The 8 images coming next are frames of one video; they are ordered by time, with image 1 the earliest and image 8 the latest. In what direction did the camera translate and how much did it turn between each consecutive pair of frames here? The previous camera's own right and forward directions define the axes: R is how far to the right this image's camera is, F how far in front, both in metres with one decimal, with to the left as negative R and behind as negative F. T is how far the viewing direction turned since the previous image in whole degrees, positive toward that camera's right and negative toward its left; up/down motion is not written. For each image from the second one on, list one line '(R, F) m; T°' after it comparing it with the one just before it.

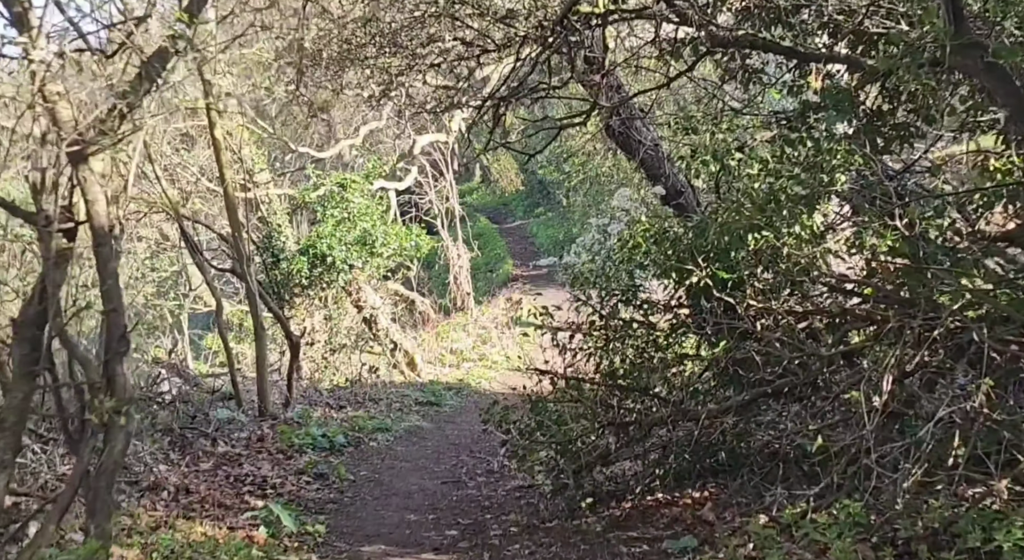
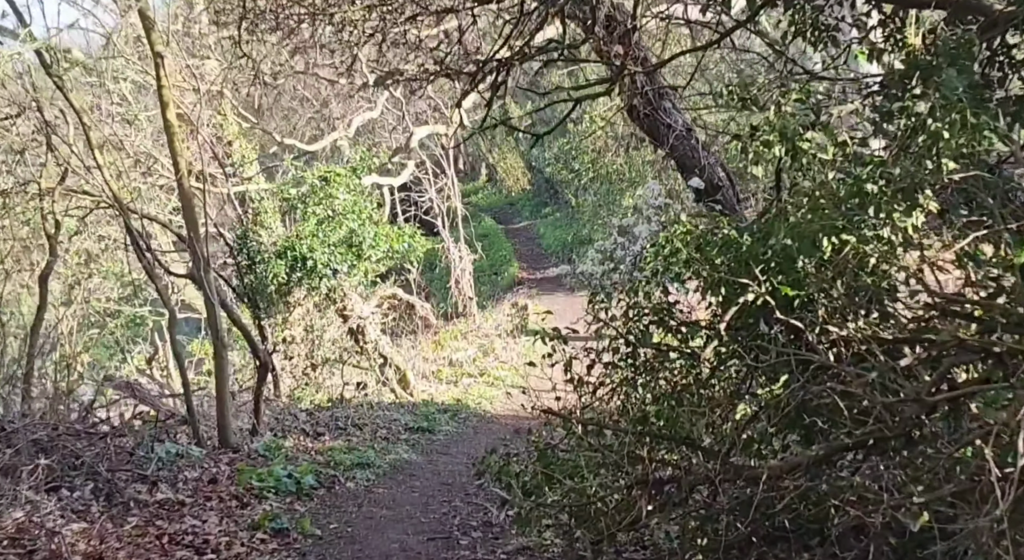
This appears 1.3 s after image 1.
(0.0, +2.2) m; 0°
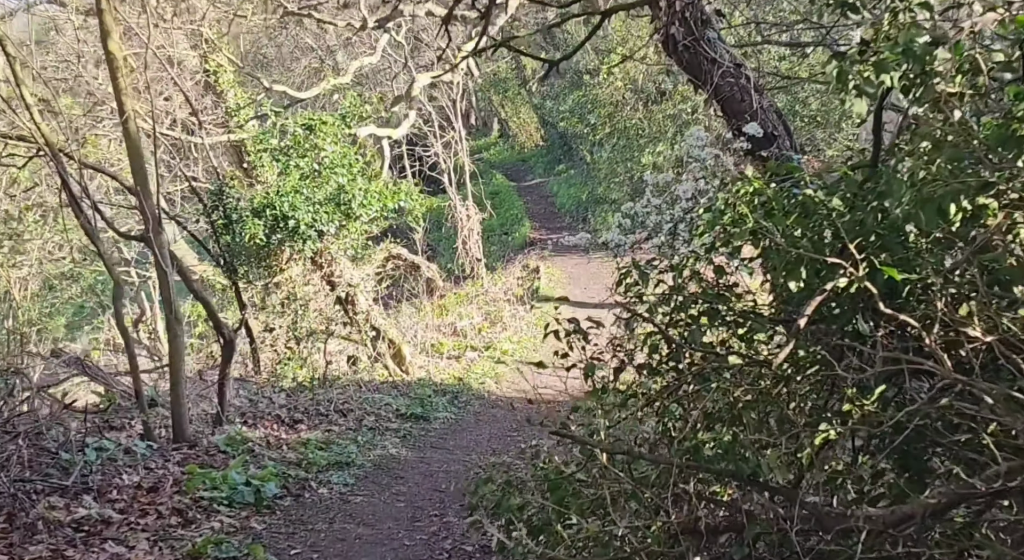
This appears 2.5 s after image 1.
(0.0, +2.0) m; 0°
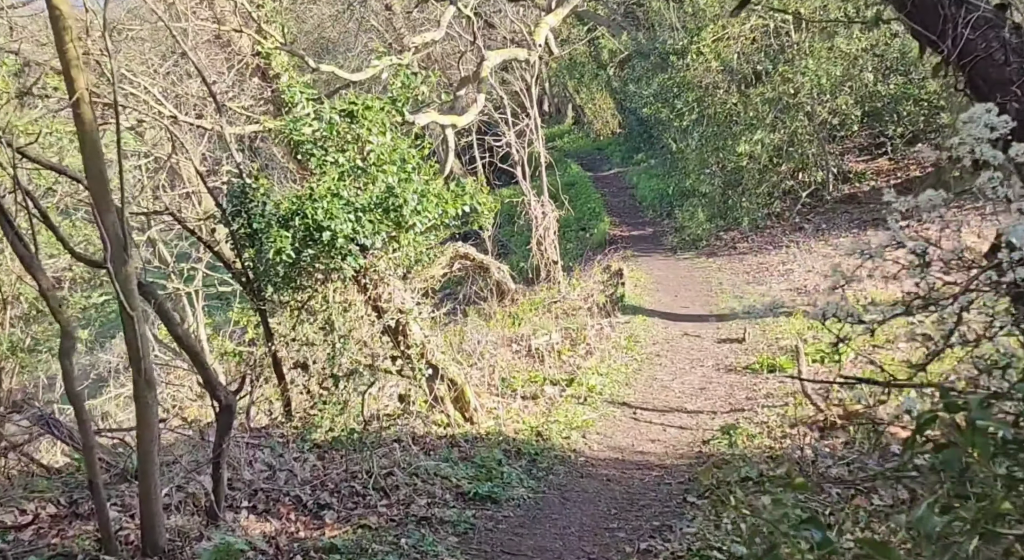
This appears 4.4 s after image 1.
(-0.2, +3.3) m; -3°
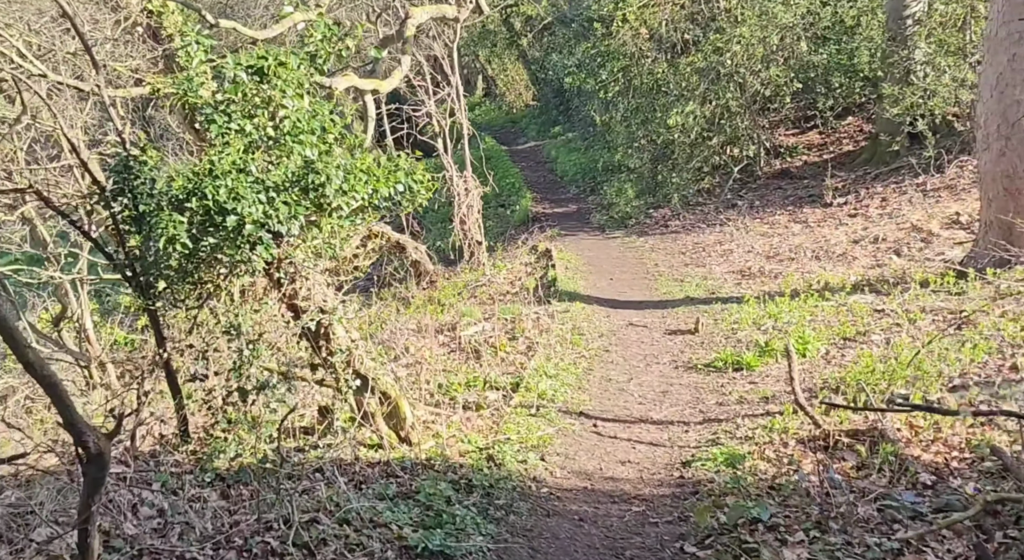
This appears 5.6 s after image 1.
(-0.3, +2.1) m; +4°
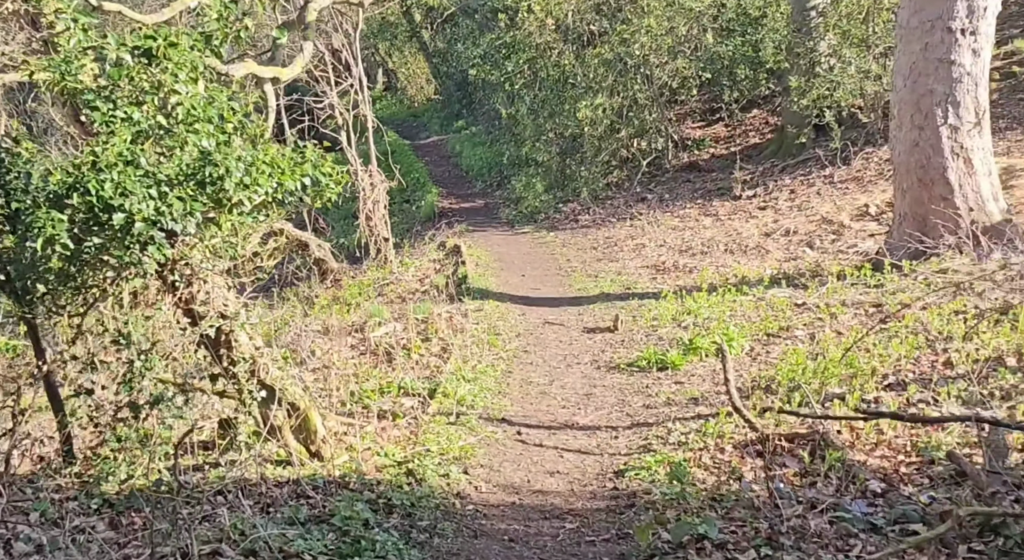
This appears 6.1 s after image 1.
(-0.1, +0.8) m; +4°
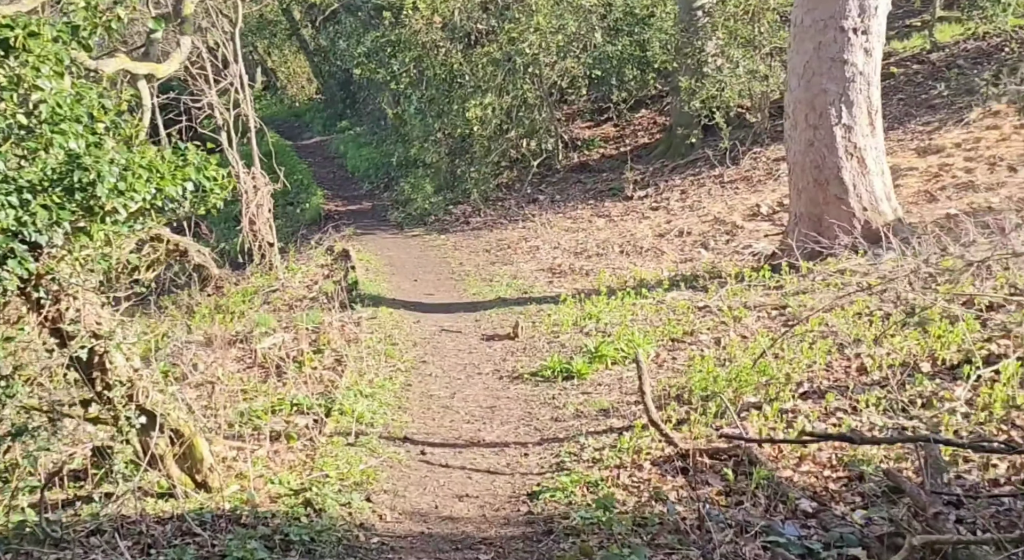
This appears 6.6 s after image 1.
(-0.1, +0.7) m; +4°
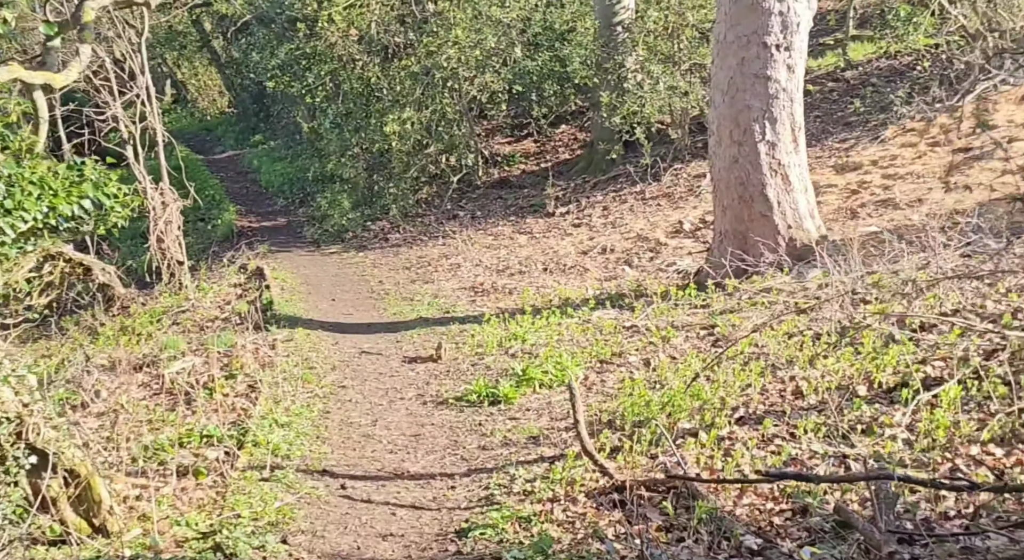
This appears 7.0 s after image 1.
(-0.1, +0.6) m; +3°
